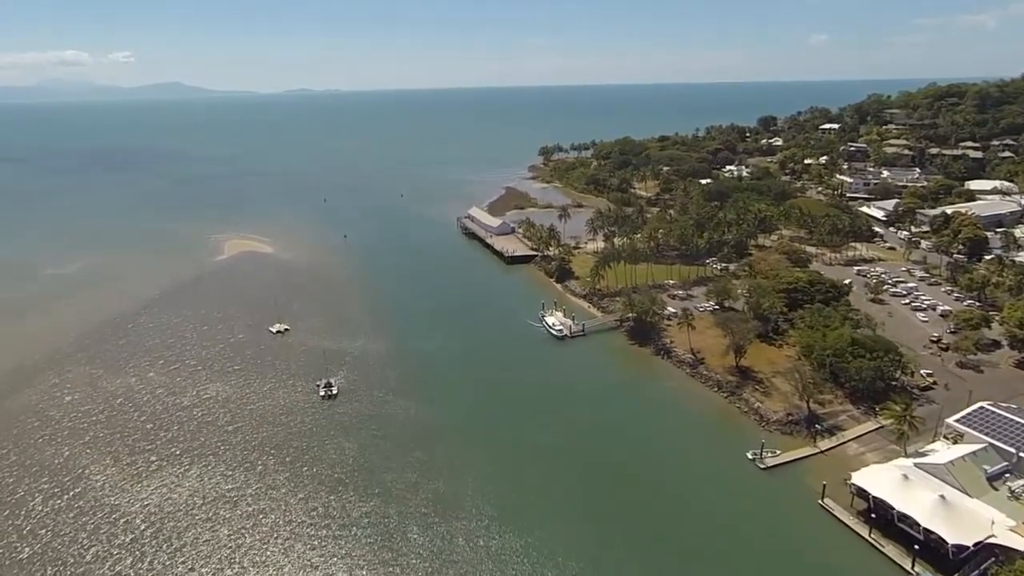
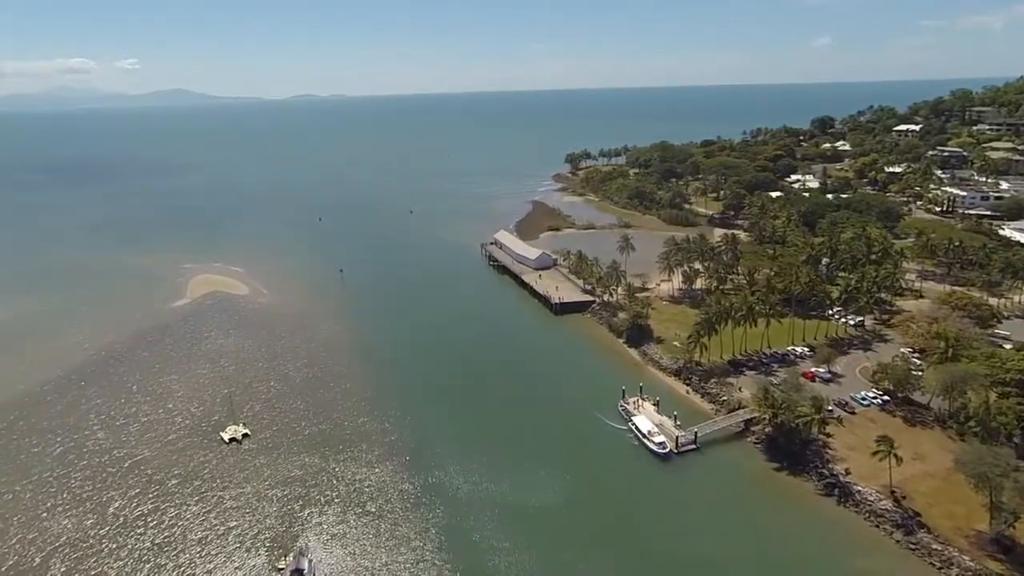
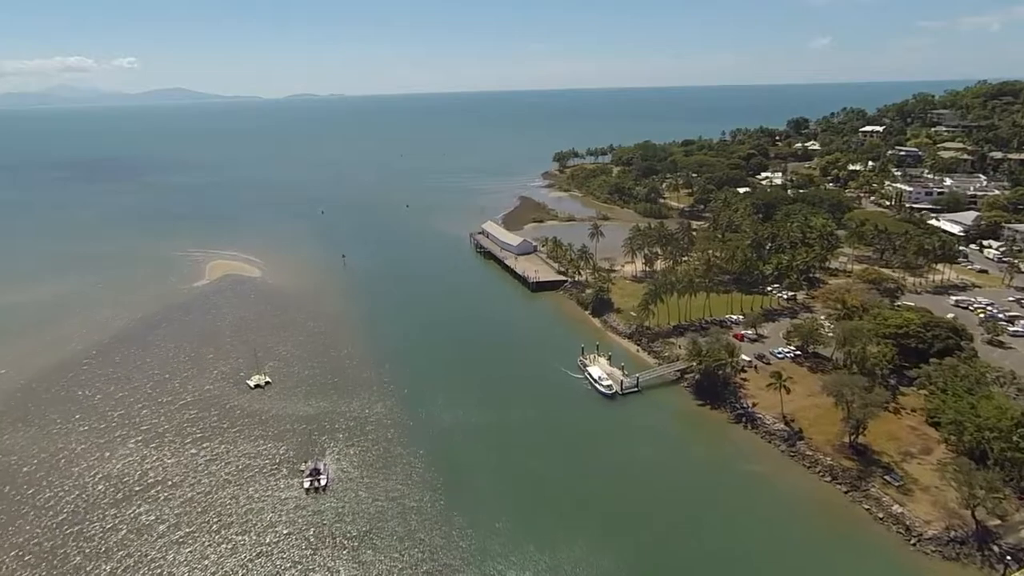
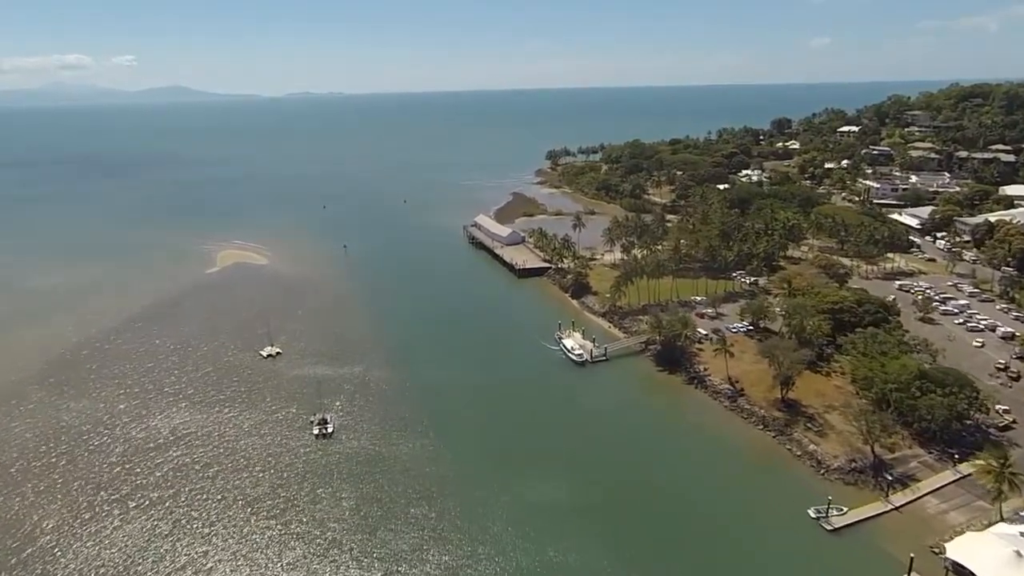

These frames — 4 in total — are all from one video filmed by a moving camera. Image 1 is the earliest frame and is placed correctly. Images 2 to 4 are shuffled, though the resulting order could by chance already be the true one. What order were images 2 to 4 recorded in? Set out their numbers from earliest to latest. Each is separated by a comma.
4, 3, 2
